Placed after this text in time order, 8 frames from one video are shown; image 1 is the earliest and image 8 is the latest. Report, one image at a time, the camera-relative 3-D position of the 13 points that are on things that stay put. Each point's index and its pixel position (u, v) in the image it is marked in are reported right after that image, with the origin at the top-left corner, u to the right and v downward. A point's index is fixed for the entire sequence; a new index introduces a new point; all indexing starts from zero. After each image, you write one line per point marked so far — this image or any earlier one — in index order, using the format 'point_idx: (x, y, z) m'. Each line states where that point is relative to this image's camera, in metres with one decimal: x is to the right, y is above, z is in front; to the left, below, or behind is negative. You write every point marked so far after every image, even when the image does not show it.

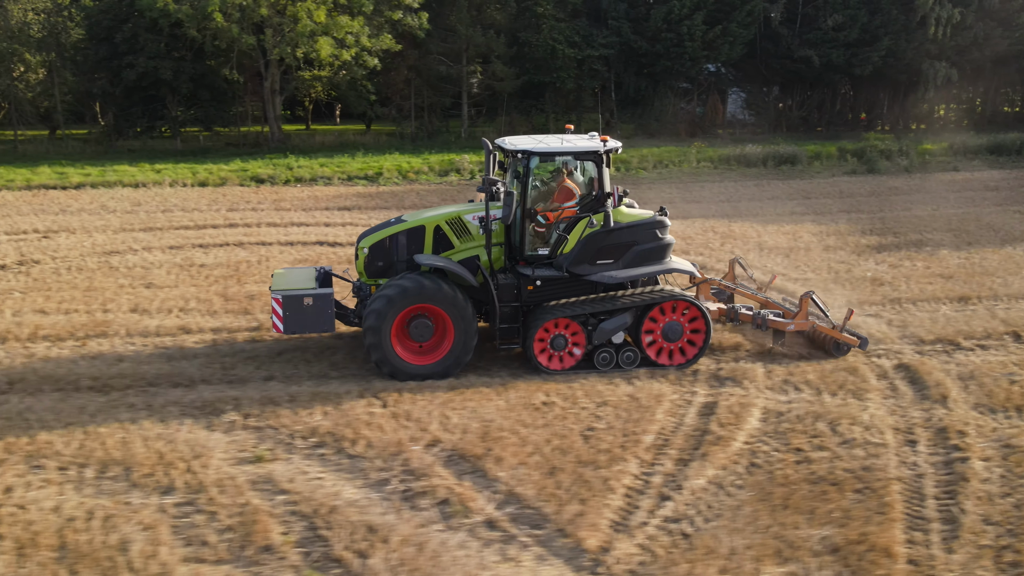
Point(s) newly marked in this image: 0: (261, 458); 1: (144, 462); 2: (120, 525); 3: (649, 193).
0: (-1.6, -1.1, +6.1) m
1: (-2.3, -1.1, +6.0) m
2: (-2.1, -1.3, +5.2) m
3: (+2.5, +1.8, +17.9) m
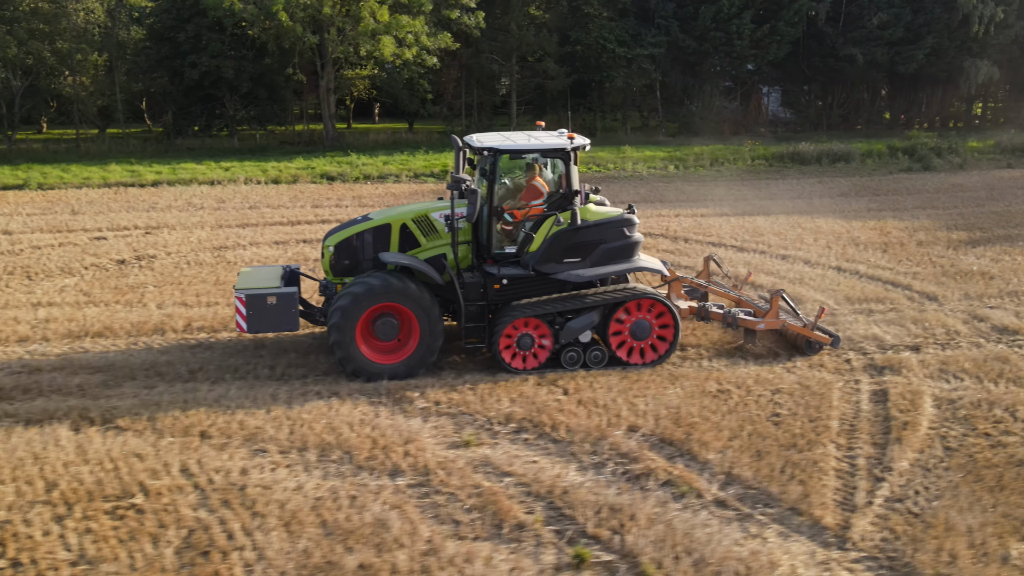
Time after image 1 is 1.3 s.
0: (-0.3, -1.0, +6.3) m
1: (-1.0, -1.0, +6.2) m
2: (-0.8, -1.2, +5.4) m
3: (+3.8, +1.8, +18.1) m
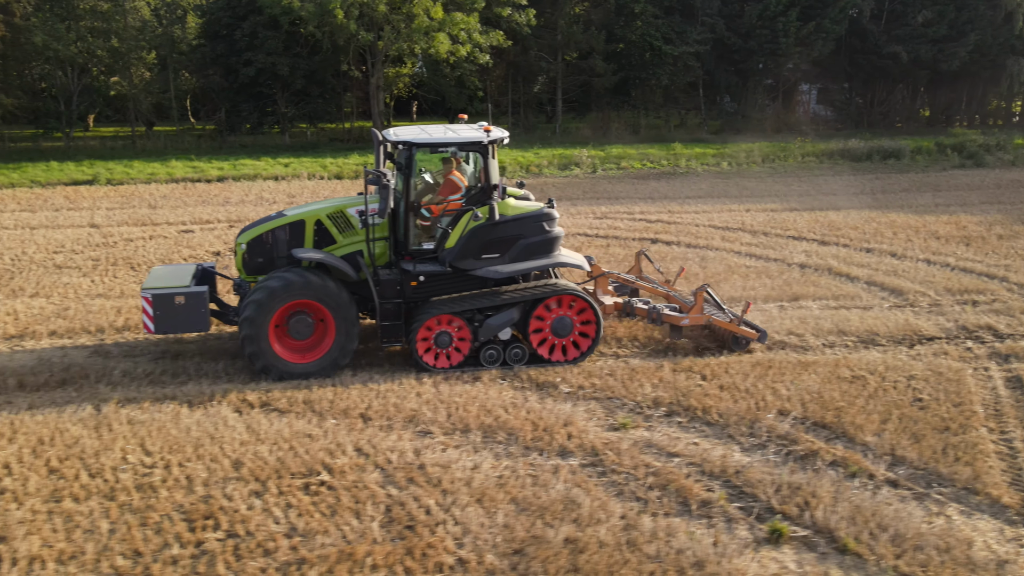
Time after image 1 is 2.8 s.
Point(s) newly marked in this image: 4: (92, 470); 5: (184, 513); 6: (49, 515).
0: (+0.7, -0.9, +6.4) m
1: (+0.1, -0.9, +6.3) m
2: (+0.2, -1.1, +5.5) m
3: (+5.0, +1.9, +18.2) m
4: (-2.4, -1.0, +5.5) m
5: (-1.7, -1.2, +5.1) m
6: (-2.4, -1.2, +5.0) m
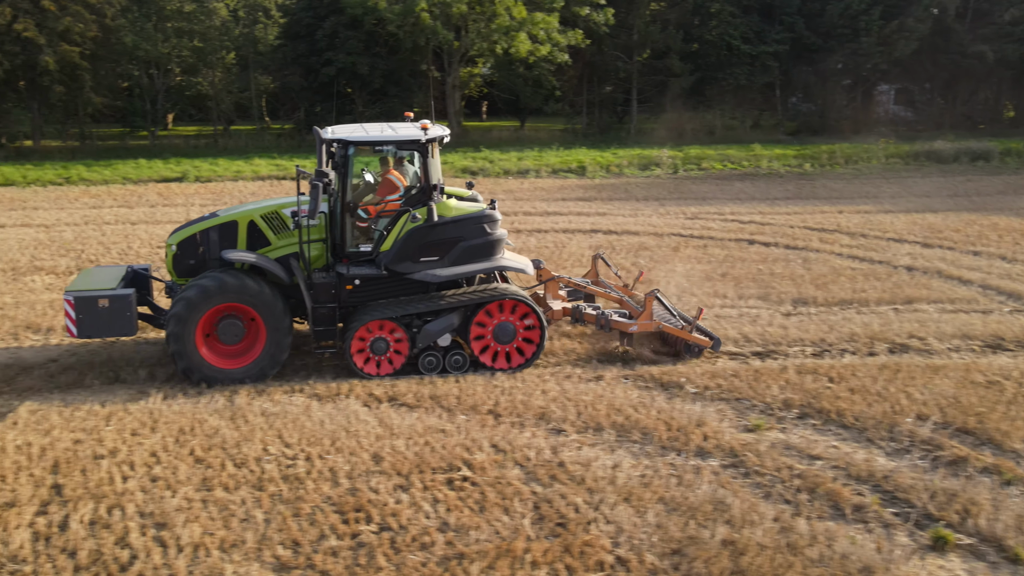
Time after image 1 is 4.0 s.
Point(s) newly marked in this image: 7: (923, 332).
0: (+1.6, -0.9, +6.3) m
1: (+0.9, -0.9, +6.2) m
2: (+1.0, -1.1, +5.4) m
3: (+6.5, +1.9, +17.8) m
4: (-1.6, -1.0, +5.6) m
5: (-0.9, -1.1, +5.1) m
6: (-1.6, -1.1, +5.1) m
7: (+3.5, -0.4, +8.4) m
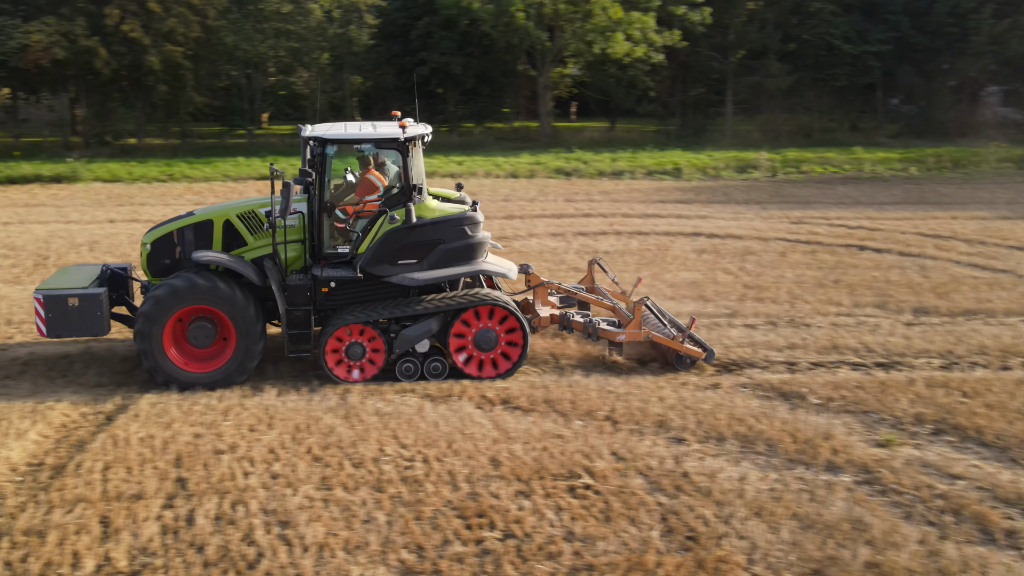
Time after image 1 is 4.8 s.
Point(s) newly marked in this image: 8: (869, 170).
0: (+2.3, -0.9, +6.0) m
1: (+1.7, -0.9, +6.0) m
2: (+1.7, -1.1, +5.2) m
3: (+8.2, +1.7, +17.1) m
4: (-0.9, -1.0, +5.5) m
5: (-0.3, -1.1, +5.0) m
6: (-1.0, -1.1, +5.0) m
7: (+4.4, -0.5, +7.9) m
8: (+7.1, +2.4, +19.3) m
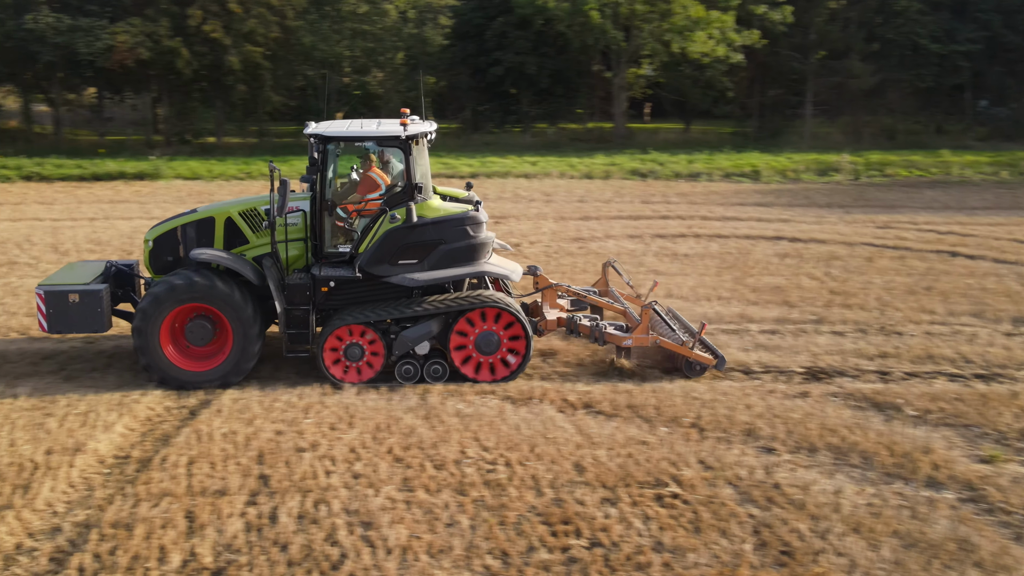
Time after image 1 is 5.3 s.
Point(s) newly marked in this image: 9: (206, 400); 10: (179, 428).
0: (+2.8, -1.0, +5.7) m
1: (+2.2, -1.0, +5.7) m
2: (+2.1, -1.2, +4.9) m
3: (+9.5, +1.5, +16.3) m
4: (-0.4, -1.0, +5.5) m
5: (+0.1, -1.1, +4.9) m
6: (-0.5, -1.1, +5.0) m
7: (+5.1, -0.6, +7.4) m
8: (+8.5, +2.2, +18.6) m
9: (-2.0, -0.7, +6.5) m
10: (-2.0, -0.9, +6.0) m
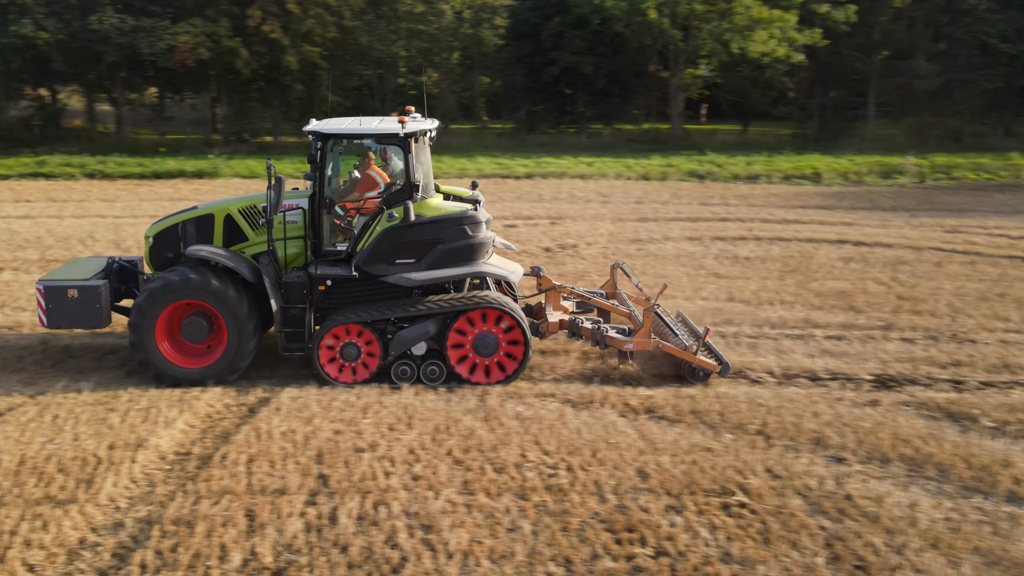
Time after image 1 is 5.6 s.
0: (+3.2, -1.0, +5.4) m
1: (+2.5, -1.0, +5.5) m
2: (+2.5, -1.2, +4.7) m
3: (+10.4, +1.4, +15.7) m
4: (-0.1, -1.0, +5.4) m
5: (+0.4, -1.2, +4.8) m
6: (-0.2, -1.1, +4.9) m
7: (+5.5, -0.6, +7.1) m
8: (+9.6, +2.1, +18.1) m
9: (-1.6, -0.7, +6.5) m
10: (-1.7, -0.8, +6.0) m
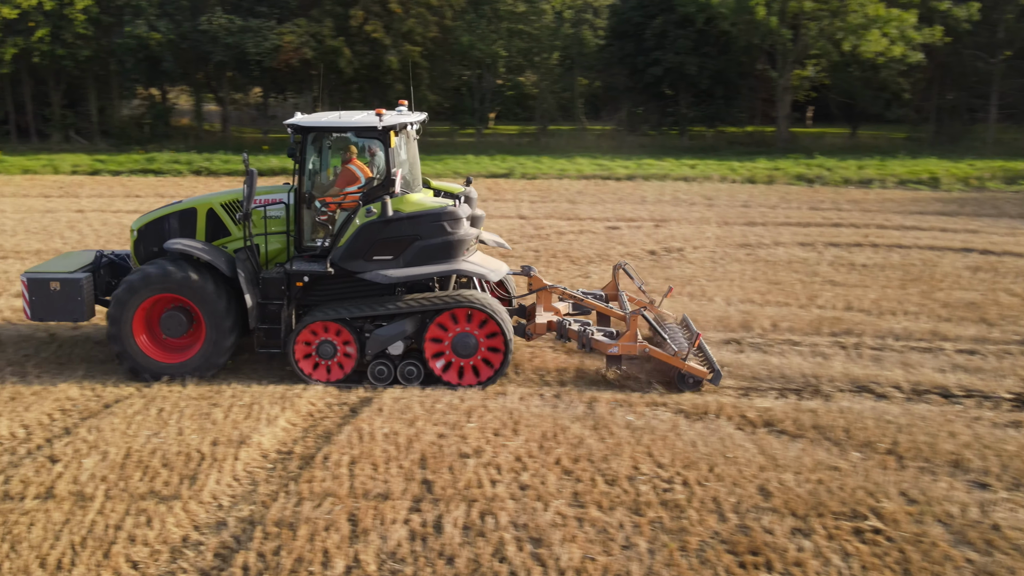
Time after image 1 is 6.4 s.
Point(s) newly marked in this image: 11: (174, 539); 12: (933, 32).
0: (+3.8, -1.1, +4.9) m
1: (+3.1, -1.1, +5.0) m
2: (+3.0, -1.3, +4.2) m
3: (+11.9, +1.1, +14.5) m
4: (+0.5, -1.0, +5.1) m
5: (+1.0, -1.2, +4.5) m
6: (+0.3, -1.1, +4.6) m
7: (+6.2, -0.8, +6.3) m
8: (+11.4, +1.8, +16.9) m
9: (-0.9, -0.7, +6.3) m
10: (-1.0, -0.8, +5.8) m
11: (-1.6, -1.2, +4.5) m
12: (+8.7, +5.3, +20.2) m
